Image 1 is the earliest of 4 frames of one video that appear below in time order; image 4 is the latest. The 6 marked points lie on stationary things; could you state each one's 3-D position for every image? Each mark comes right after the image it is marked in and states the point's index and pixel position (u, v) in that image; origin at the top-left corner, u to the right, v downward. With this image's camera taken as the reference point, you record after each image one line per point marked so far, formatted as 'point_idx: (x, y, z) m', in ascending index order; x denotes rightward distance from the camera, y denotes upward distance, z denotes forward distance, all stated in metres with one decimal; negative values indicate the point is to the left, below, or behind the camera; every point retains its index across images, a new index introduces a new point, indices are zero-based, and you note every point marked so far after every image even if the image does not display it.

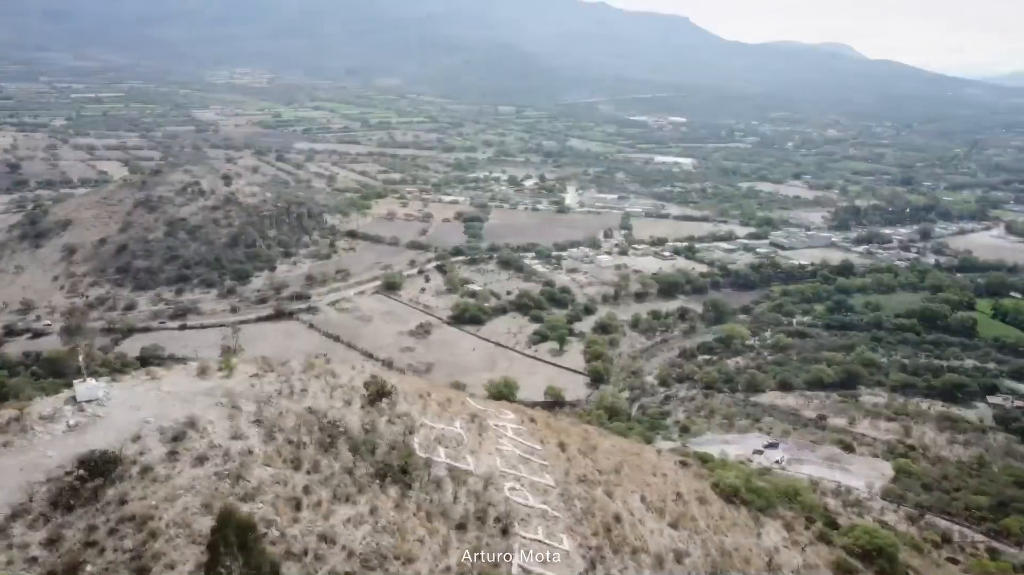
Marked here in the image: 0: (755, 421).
0: (+5.4, -2.9, +17.5) m
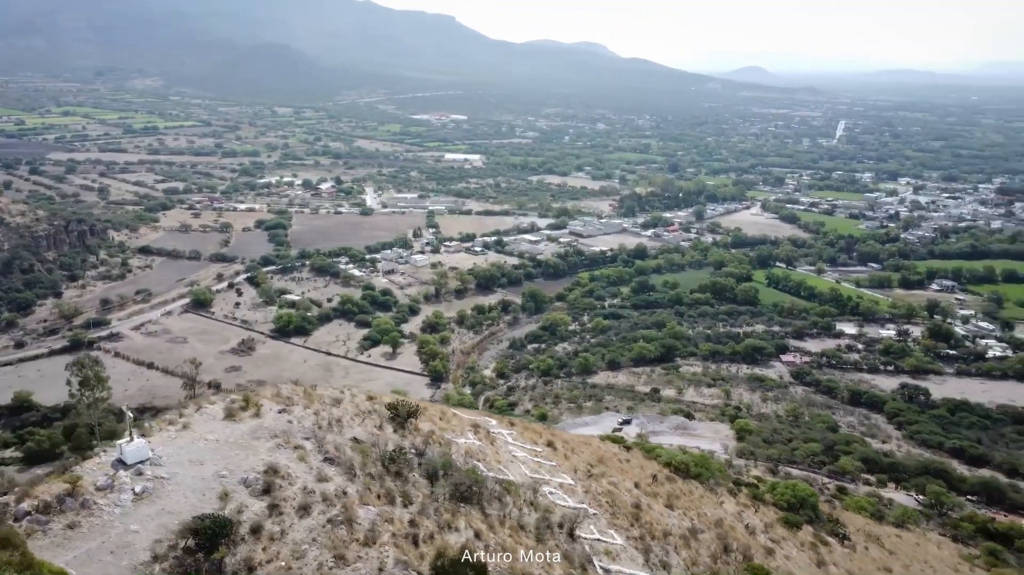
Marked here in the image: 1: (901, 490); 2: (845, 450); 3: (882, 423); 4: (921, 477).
0: (+2.0, -2.6, +18.5) m
1: (+6.1, -3.2, +12.4) m
2: (+5.8, -2.8, +13.7) m
3: (+8.5, -3.1, +18.3) m
4: (+6.6, -3.1, +12.8) m
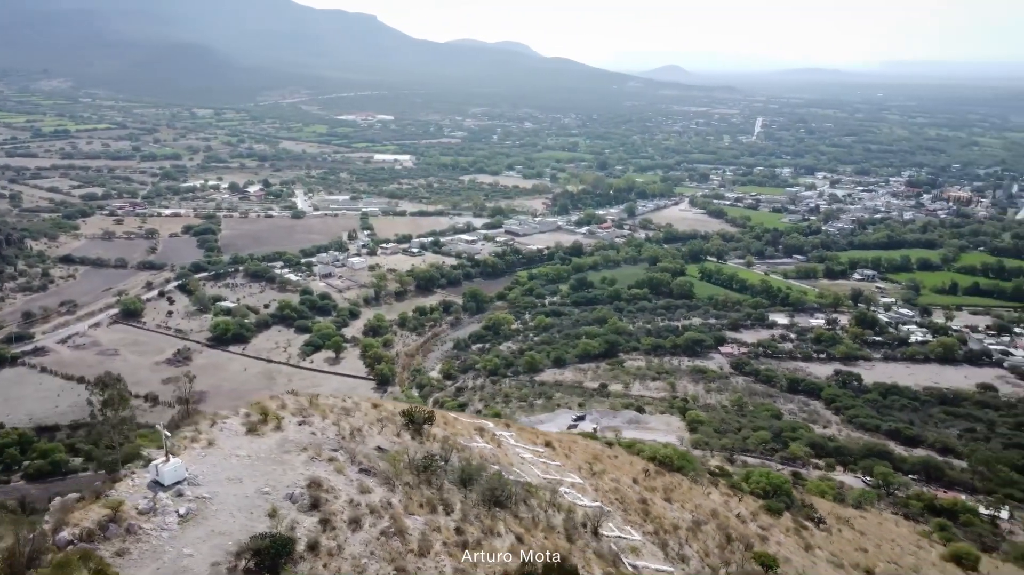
0: (+0.9, -2.6, +18.6) m
1: (+5.5, -3.0, +12.9) m
2: (+5.0, -2.7, +14.2) m
3: (+7.4, -2.9, +19.0) m
4: (+6.0, -2.9, +13.3) m
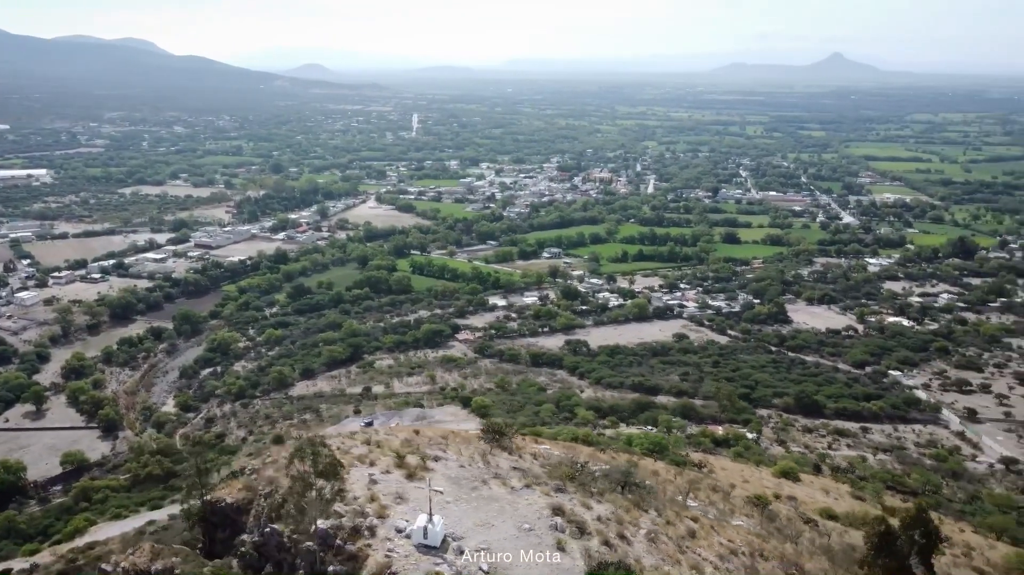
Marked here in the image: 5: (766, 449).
0: (-4.3, -2.8, +17.9) m
1: (+2.2, -2.5, +14.5) m
2: (+1.2, -2.3, +15.5) m
3: (+1.4, -2.3, +20.8) m
4: (+2.4, -2.4, +15.0) m
5: (+4.0, -2.6, +12.8) m
